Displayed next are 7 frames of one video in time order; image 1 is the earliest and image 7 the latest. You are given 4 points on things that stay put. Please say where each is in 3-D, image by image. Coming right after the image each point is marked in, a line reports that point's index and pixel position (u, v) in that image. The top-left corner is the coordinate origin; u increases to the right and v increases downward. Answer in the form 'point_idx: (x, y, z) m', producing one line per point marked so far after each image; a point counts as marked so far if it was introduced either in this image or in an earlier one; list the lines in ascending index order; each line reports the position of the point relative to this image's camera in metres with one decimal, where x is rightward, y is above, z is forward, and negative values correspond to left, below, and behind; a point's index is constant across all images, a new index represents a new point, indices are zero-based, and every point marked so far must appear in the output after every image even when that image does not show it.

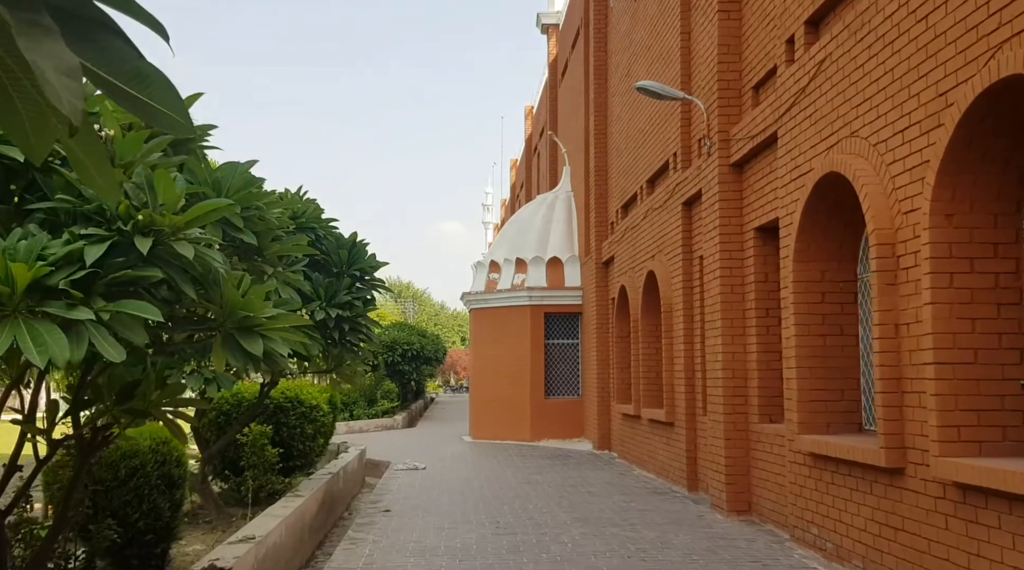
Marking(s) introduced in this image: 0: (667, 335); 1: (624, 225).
0: (+1.9, -0.6, +11.0) m
1: (+1.7, +0.9, +13.9) m
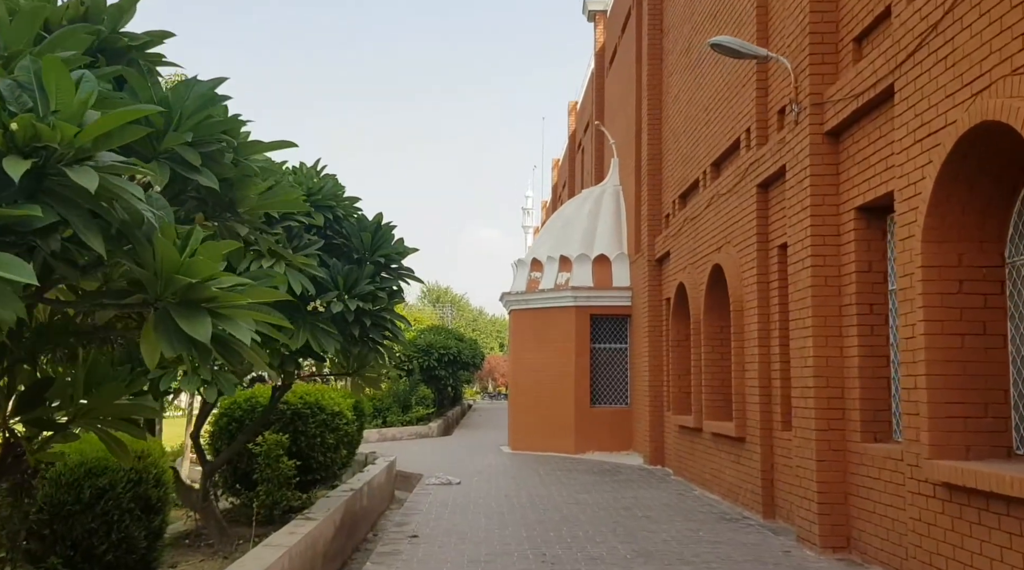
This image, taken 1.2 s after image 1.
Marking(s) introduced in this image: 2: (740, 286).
0: (+2.4, -0.6, +9.6) m
1: (+2.4, +1.0, +12.5) m
2: (+2.5, 0.0, +9.7) m
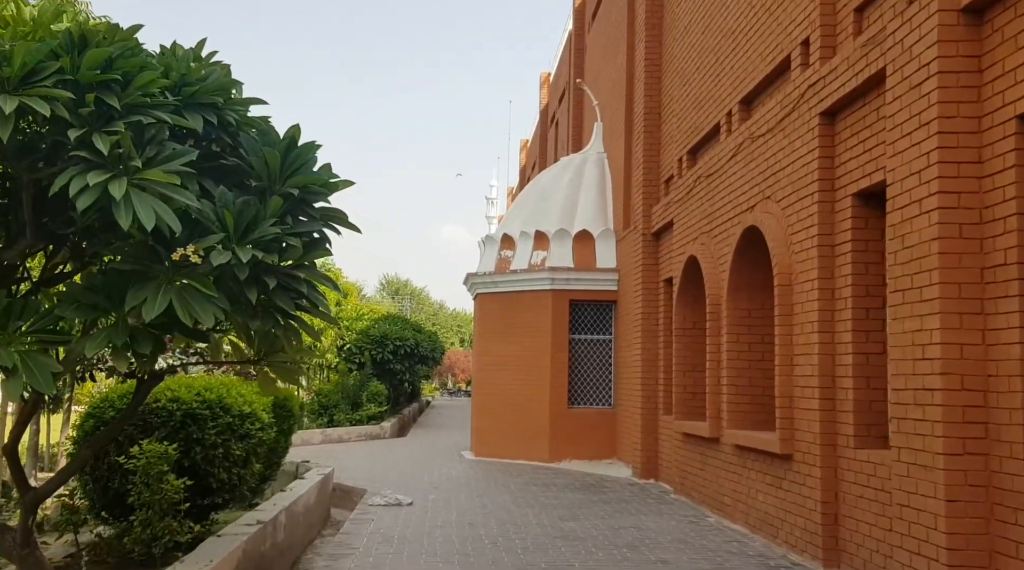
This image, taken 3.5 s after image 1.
0: (+2.2, -0.3, +7.2) m
1: (+2.0, +1.2, +10.1) m
2: (+2.2, +0.3, +7.3) m
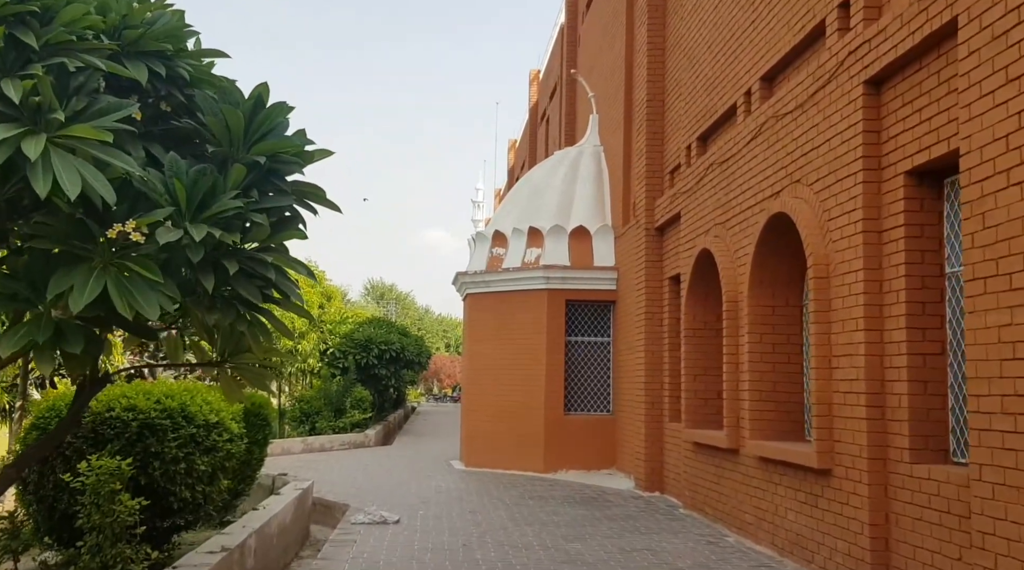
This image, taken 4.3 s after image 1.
0: (+2.2, -0.2, +6.4) m
1: (+2.0, +1.3, +9.3) m
2: (+2.3, +0.3, +6.5) m
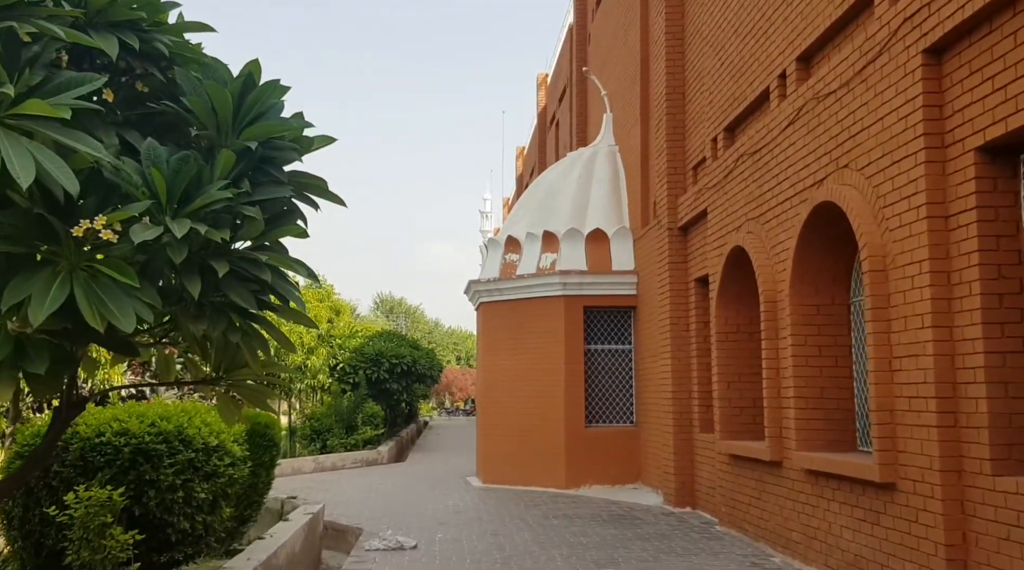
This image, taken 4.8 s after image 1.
0: (+2.4, -0.2, +5.8) m
1: (+2.2, +1.3, +8.7) m
2: (+2.4, +0.4, +5.9) m
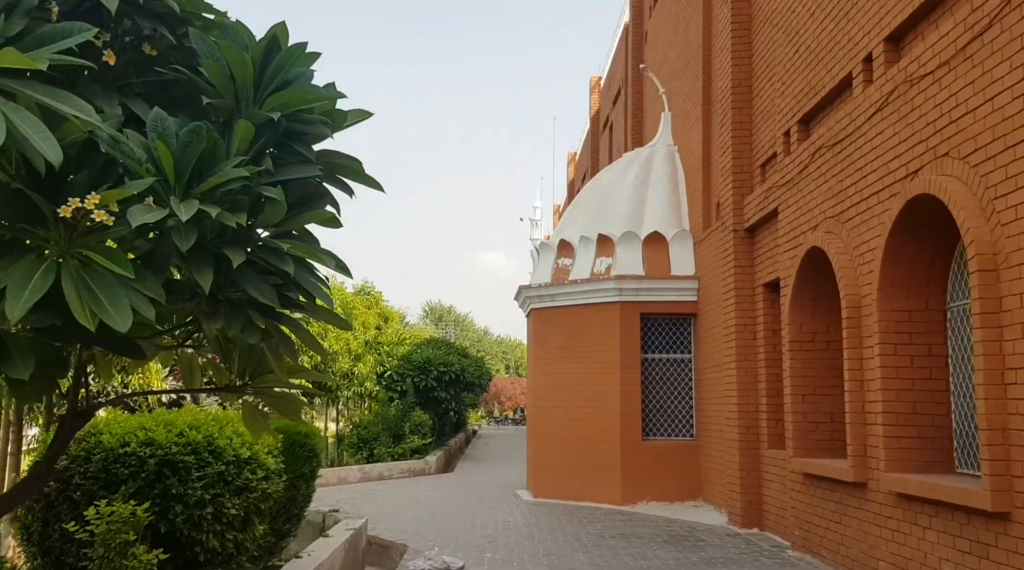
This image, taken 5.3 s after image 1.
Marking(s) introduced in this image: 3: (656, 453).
0: (+2.7, -0.2, +5.1) m
1: (+2.7, +1.2, +8.0) m
2: (+2.7, +0.3, +5.2) m
3: (+1.9, -2.2, +11.9) m
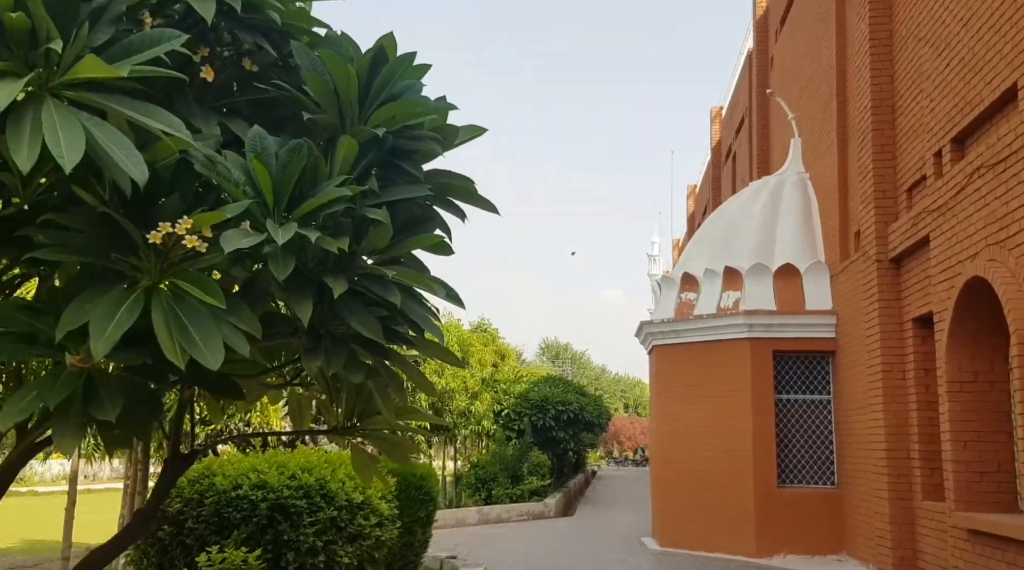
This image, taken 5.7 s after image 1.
0: (+3.3, -0.3, +4.3) m
1: (+3.7, +1.0, +7.2) m
2: (+3.4, +0.2, +4.4) m
3: (+3.4, -2.6, +11.0) m
